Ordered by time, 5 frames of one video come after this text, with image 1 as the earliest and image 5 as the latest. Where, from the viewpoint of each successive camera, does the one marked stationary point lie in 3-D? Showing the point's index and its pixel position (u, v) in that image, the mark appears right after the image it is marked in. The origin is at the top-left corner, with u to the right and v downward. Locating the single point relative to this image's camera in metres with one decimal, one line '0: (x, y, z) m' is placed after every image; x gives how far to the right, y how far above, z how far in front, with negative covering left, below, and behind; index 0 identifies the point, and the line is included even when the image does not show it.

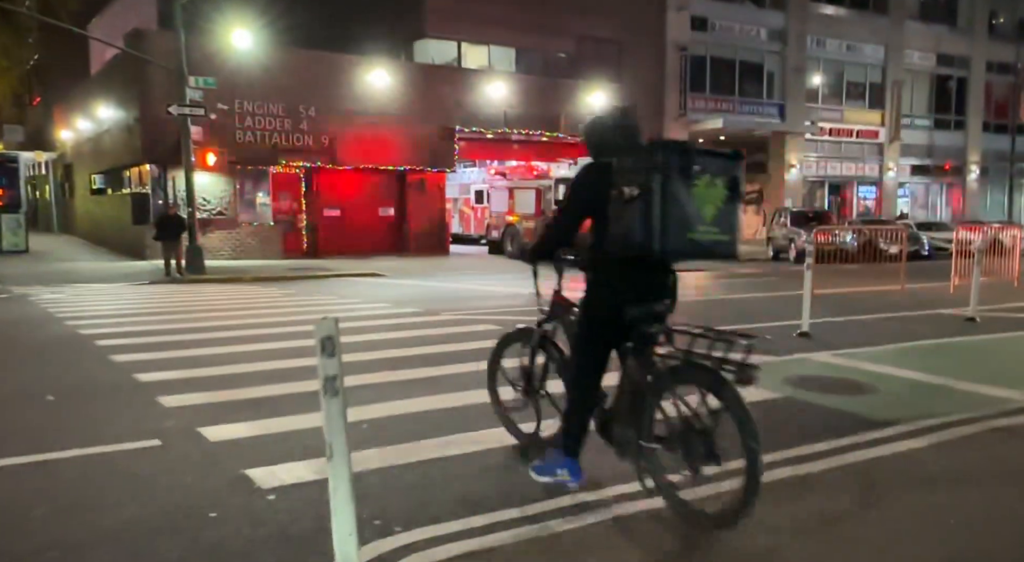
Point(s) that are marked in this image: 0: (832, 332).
0: (+4.2, -0.7, +10.8) m
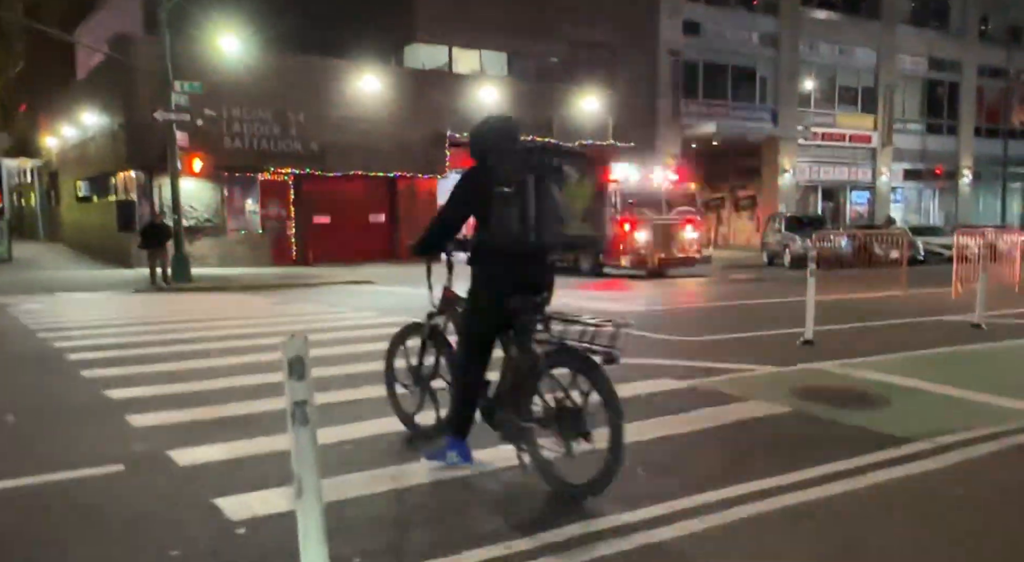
0: (+4.1, -0.7, +10.5) m
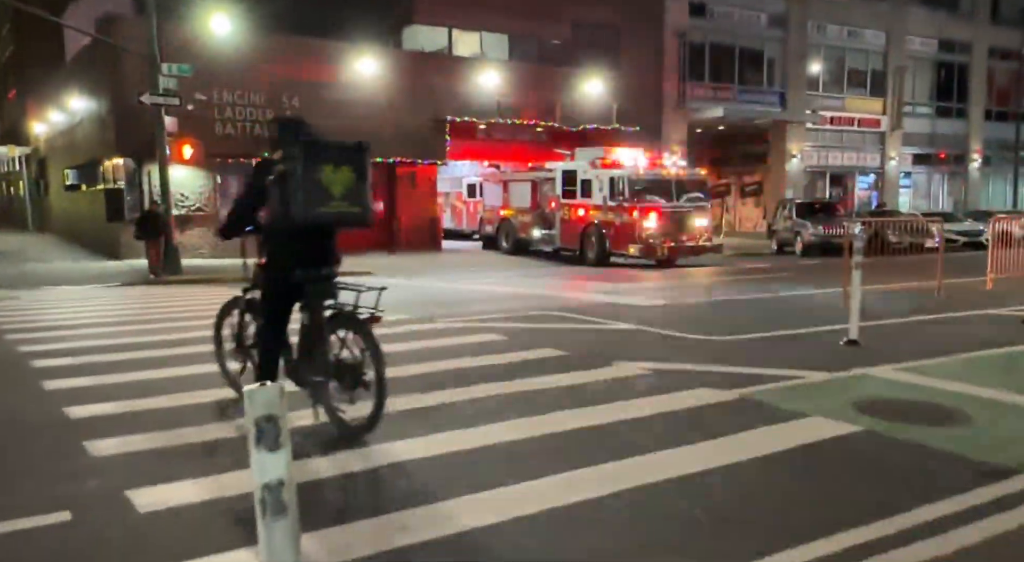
0: (+4.2, -0.6, +9.6) m
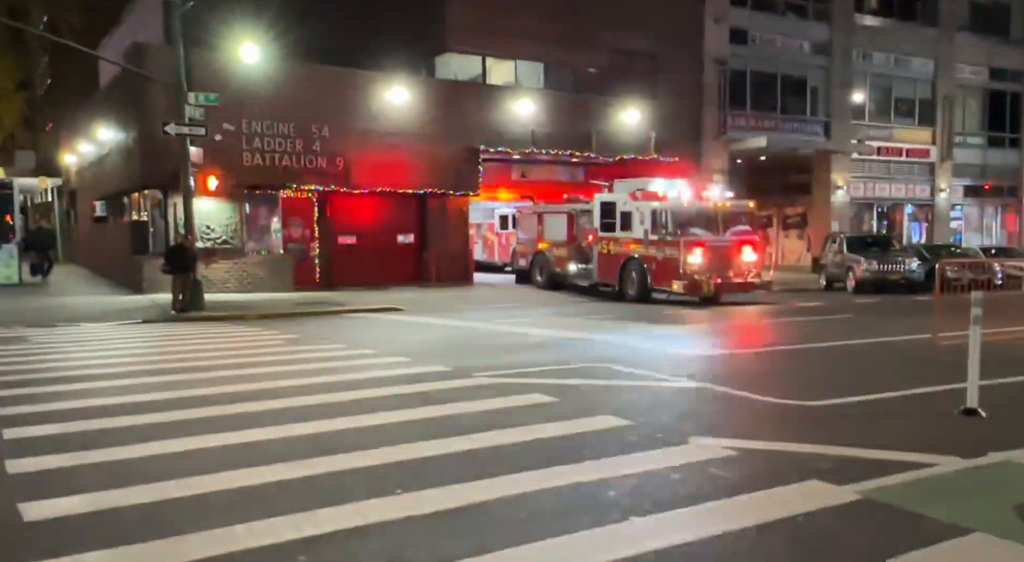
0: (+4.7, -1.2, +8.2) m
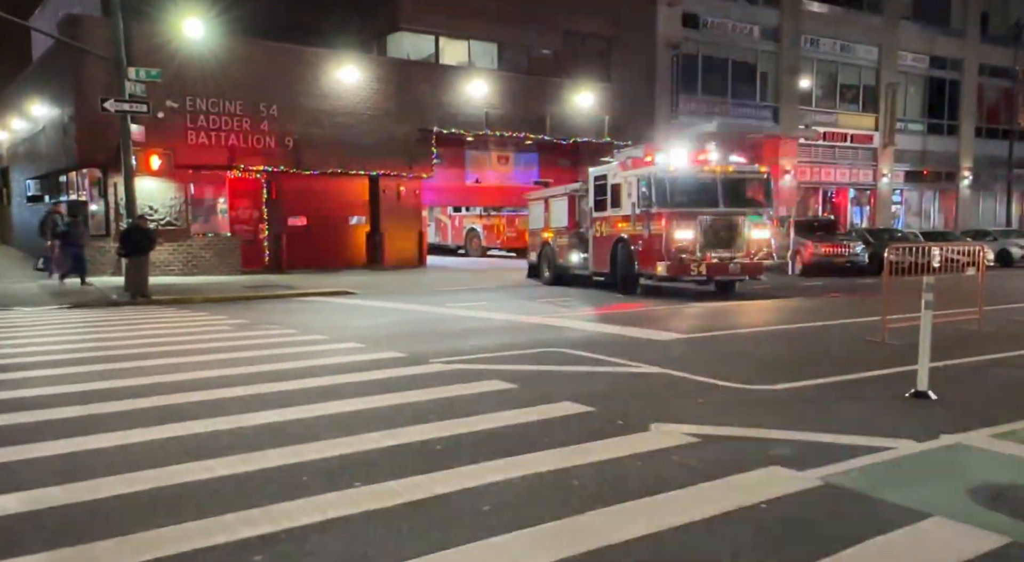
0: (+4.3, -1.0, +8.4) m
